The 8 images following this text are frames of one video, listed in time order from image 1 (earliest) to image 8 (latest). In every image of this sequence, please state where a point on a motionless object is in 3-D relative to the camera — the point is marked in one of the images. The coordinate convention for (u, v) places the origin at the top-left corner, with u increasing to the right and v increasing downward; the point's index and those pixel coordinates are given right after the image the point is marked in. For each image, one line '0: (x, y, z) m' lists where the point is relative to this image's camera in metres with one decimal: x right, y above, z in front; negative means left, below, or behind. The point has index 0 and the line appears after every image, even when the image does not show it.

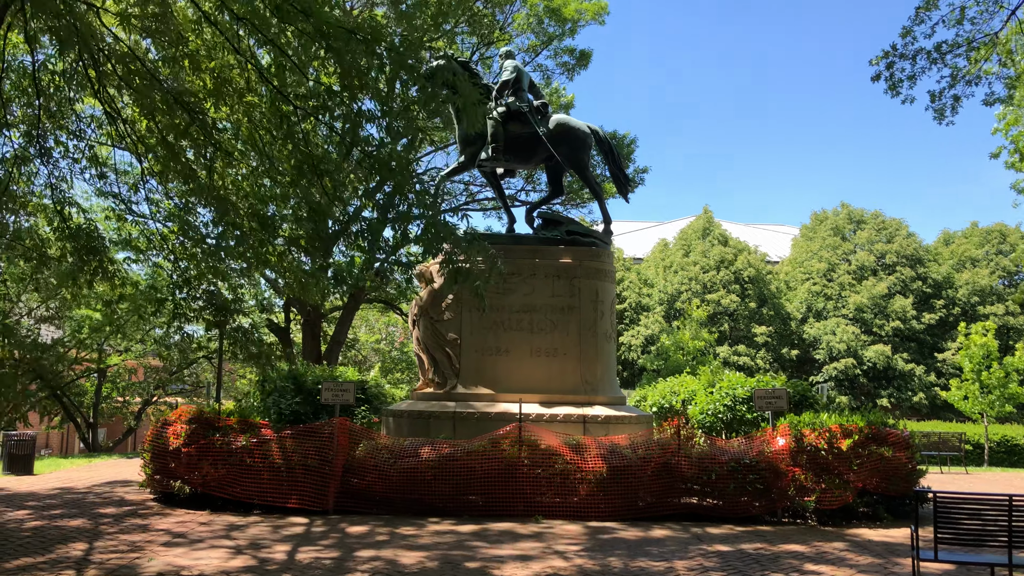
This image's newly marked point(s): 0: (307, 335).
0: (-4.9, -1.1, +17.2) m
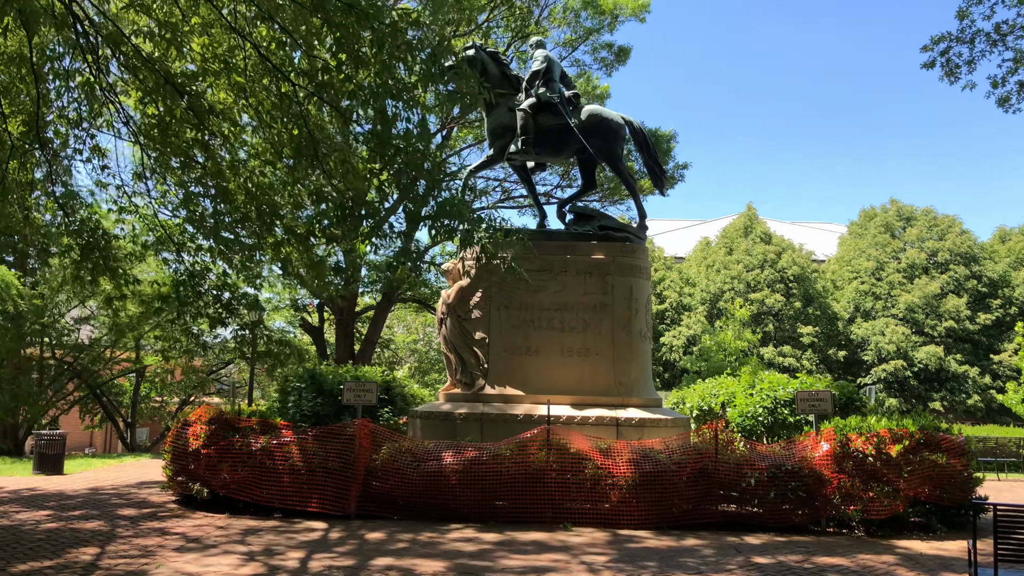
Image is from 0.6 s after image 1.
0: (-4.1, -1.1, +17.1) m
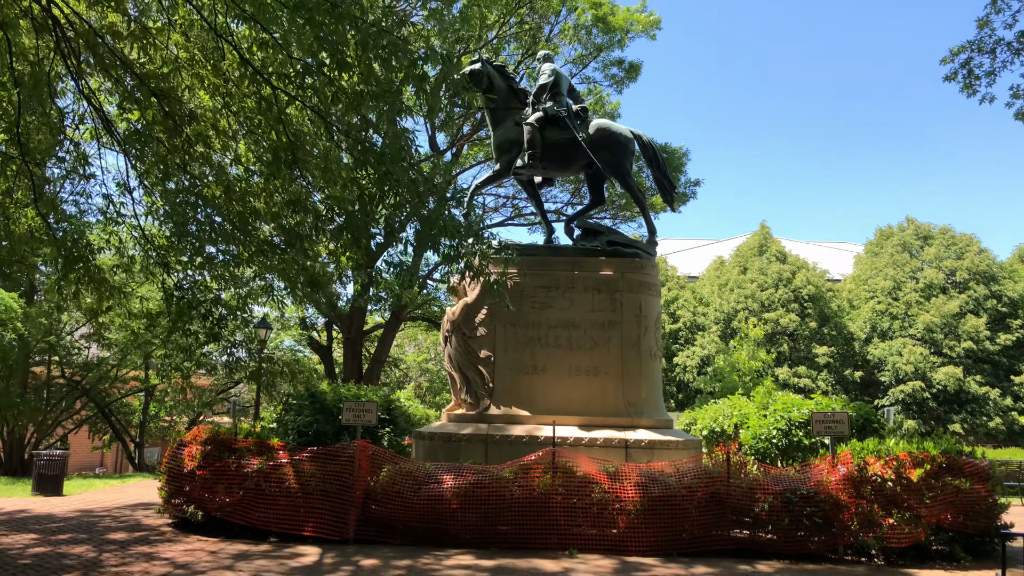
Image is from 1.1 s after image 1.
0: (-3.9, -1.5, +17.0) m
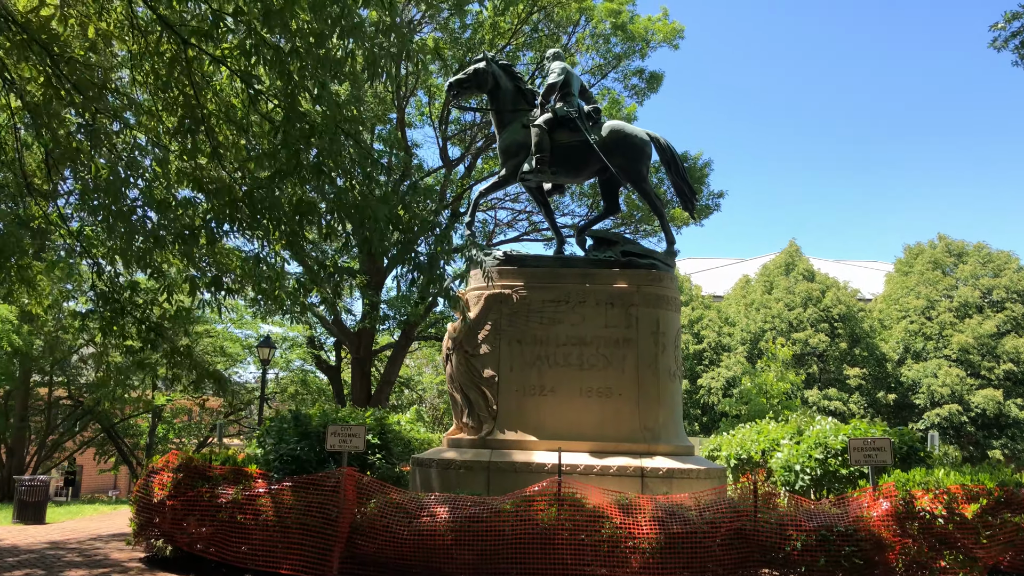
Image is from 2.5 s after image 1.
0: (-3.5, -1.9, +16.4) m
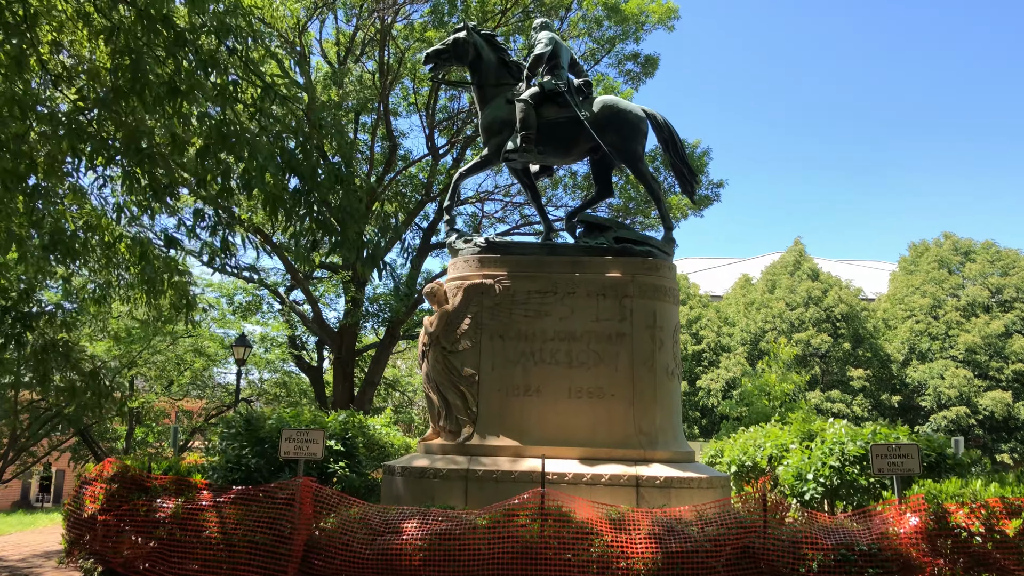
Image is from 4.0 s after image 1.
0: (-3.7, -1.9, +15.6) m
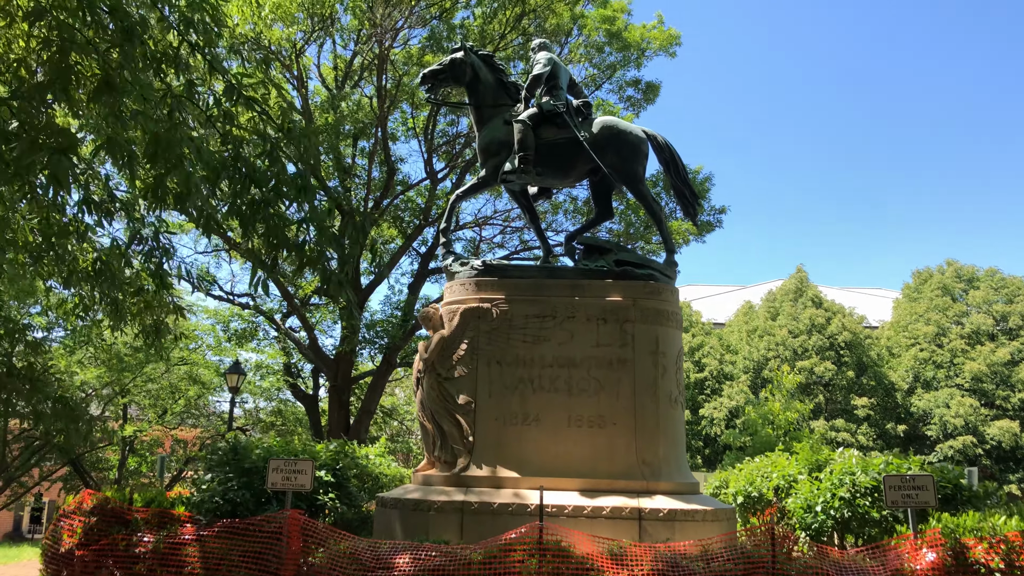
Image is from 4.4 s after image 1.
0: (-3.8, -2.4, +15.3) m
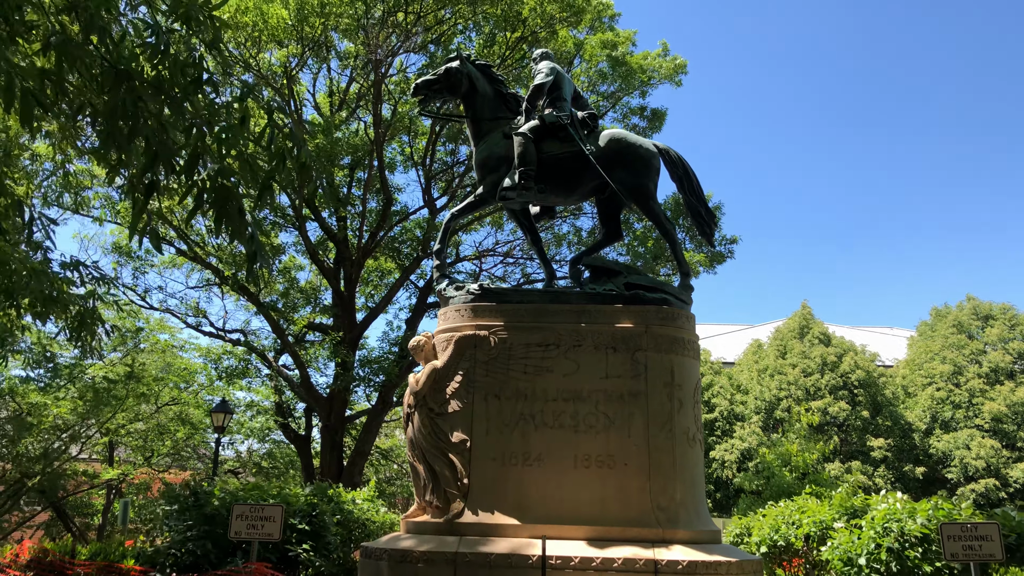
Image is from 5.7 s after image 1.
0: (-3.7, -3.1, +14.5) m
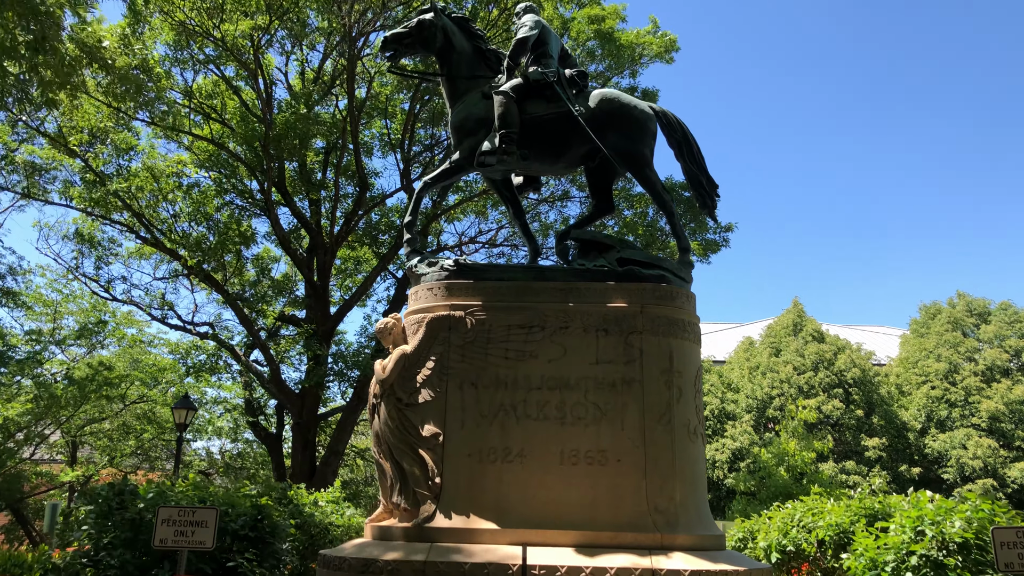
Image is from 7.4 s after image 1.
0: (-4.0, -2.9, +13.7) m
